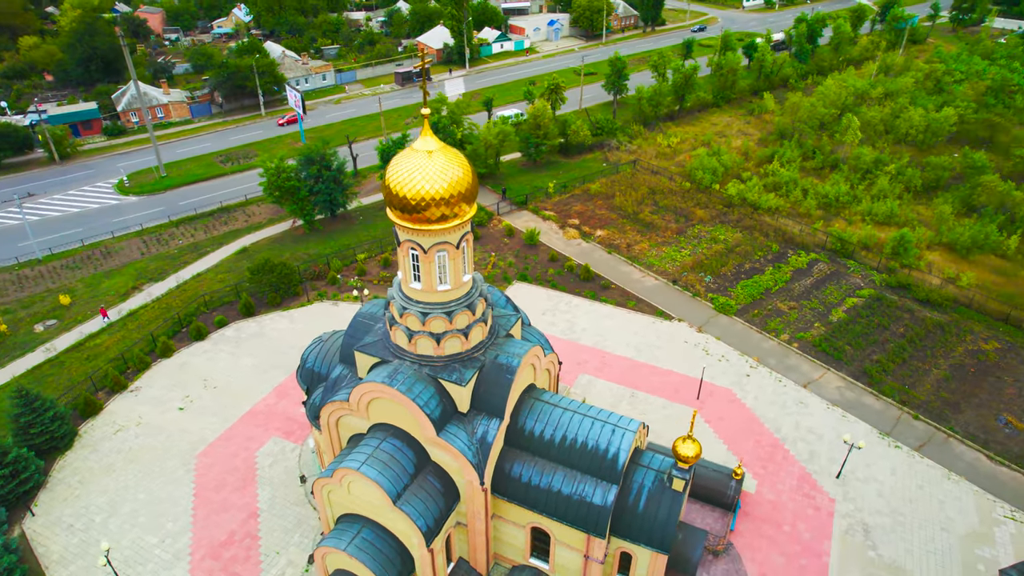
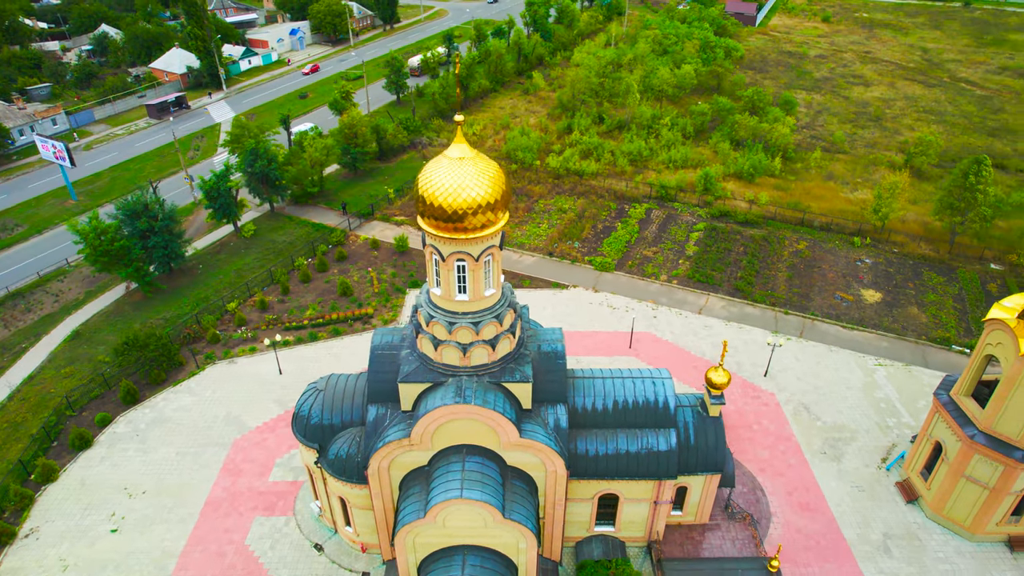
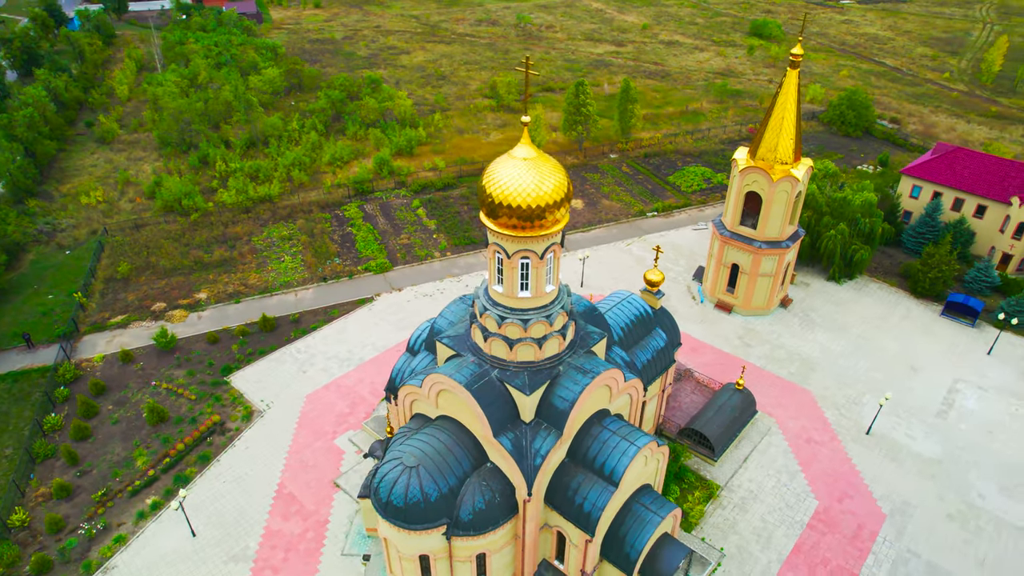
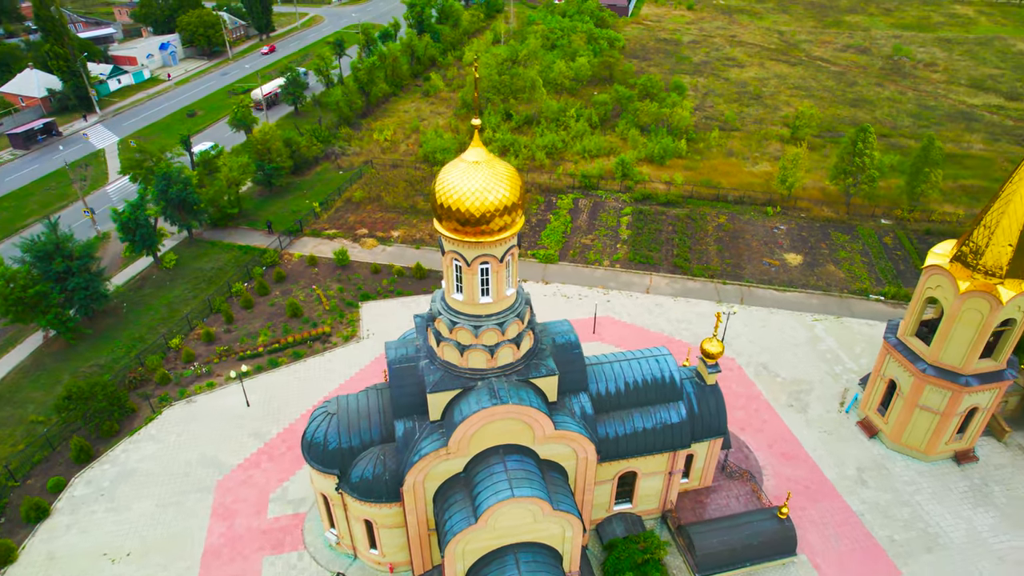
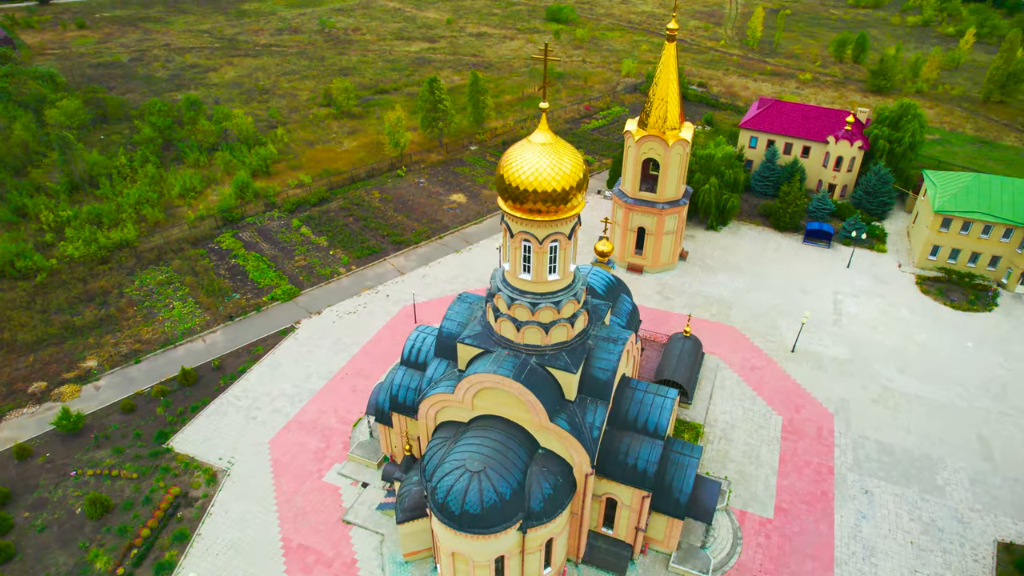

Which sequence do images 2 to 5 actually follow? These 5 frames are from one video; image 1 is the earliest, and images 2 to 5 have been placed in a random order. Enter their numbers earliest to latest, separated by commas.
2, 4, 3, 5
